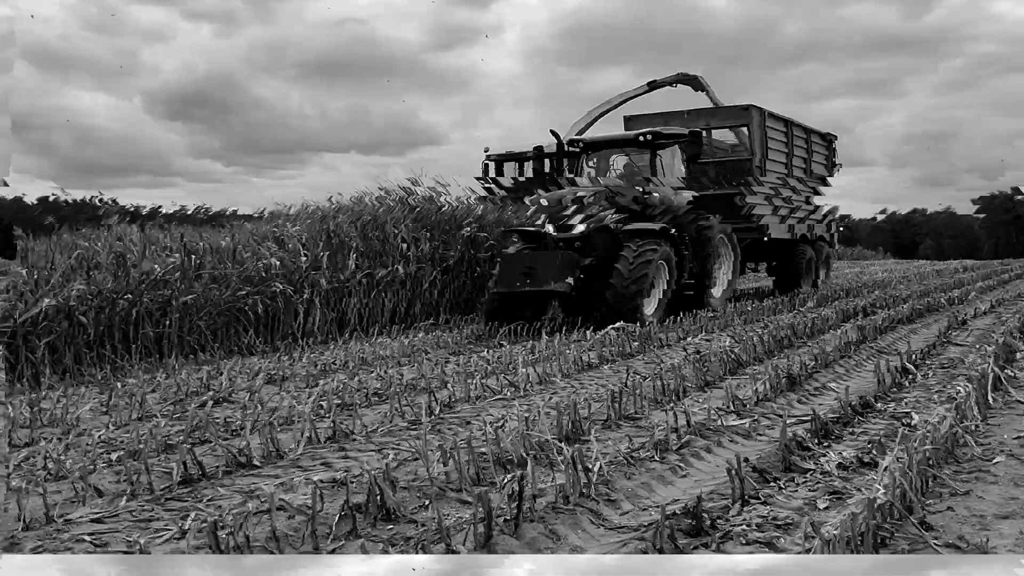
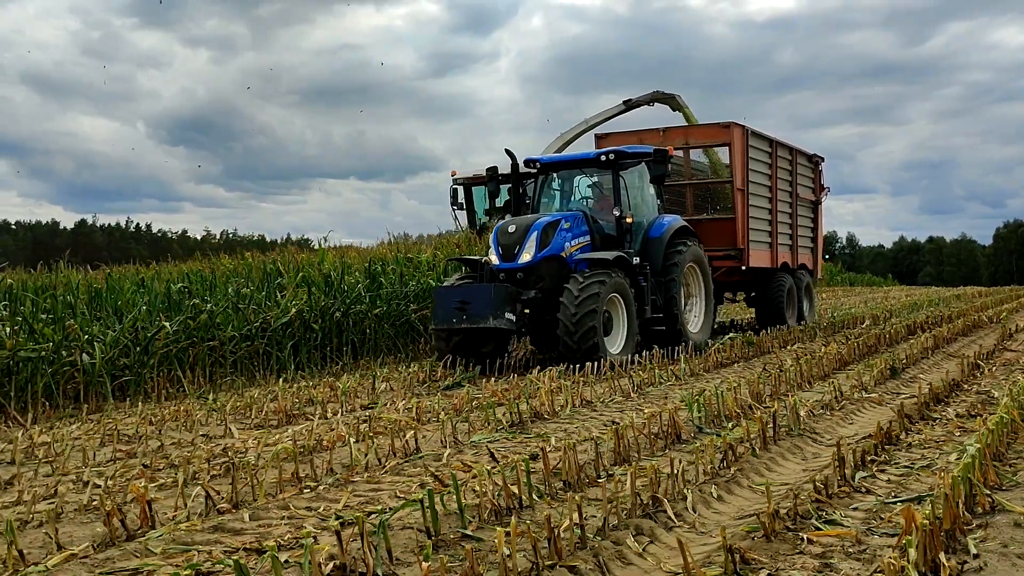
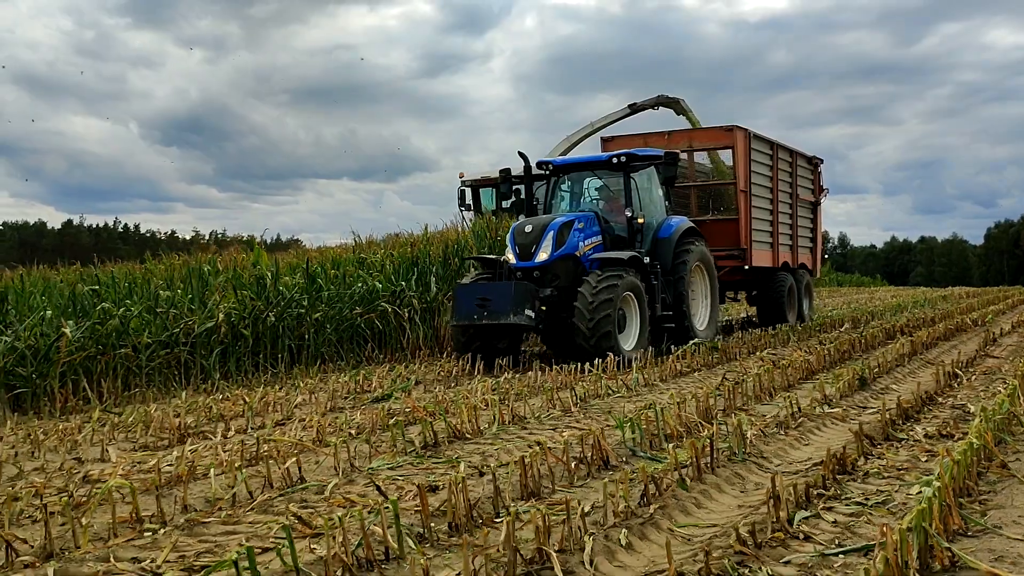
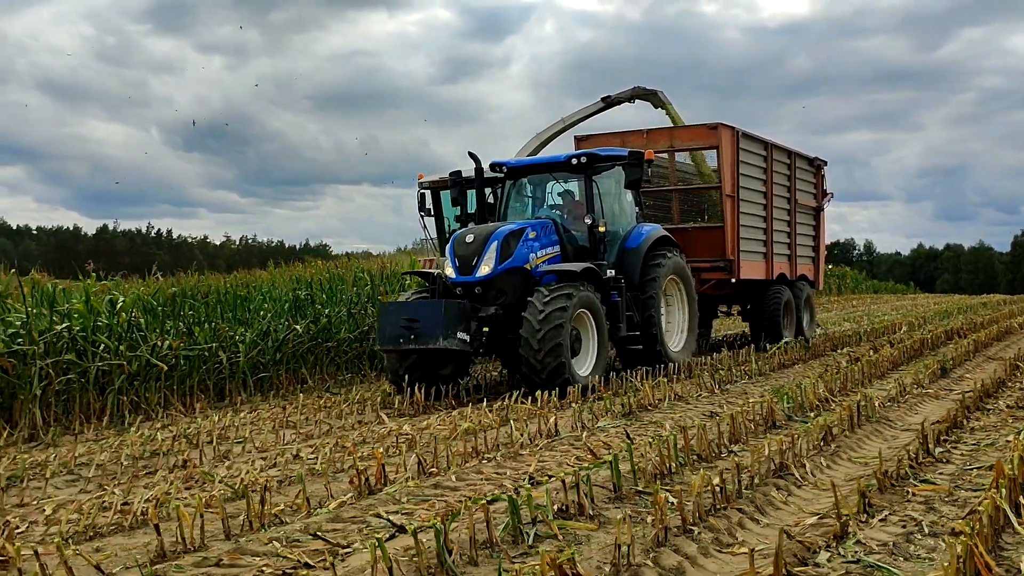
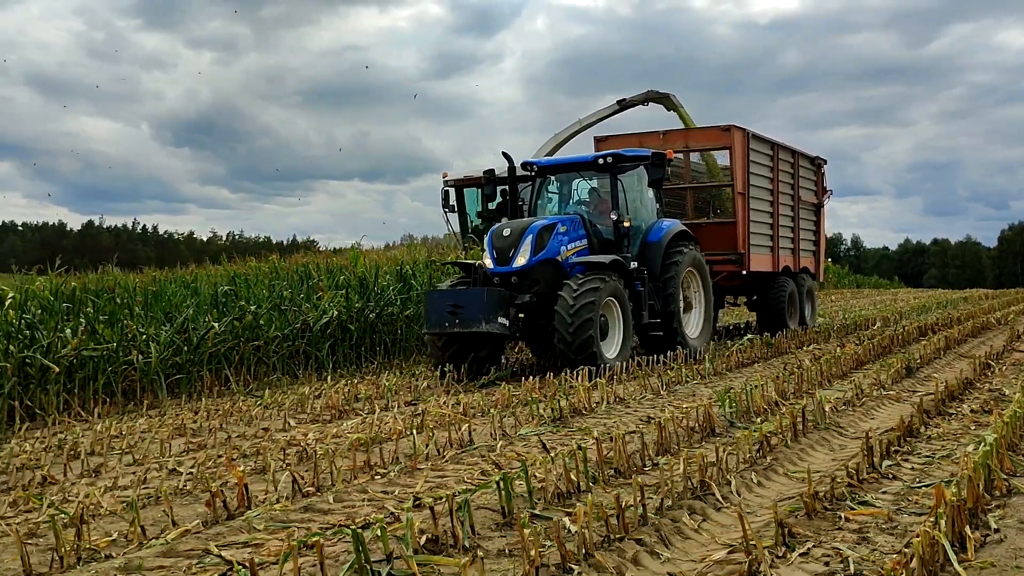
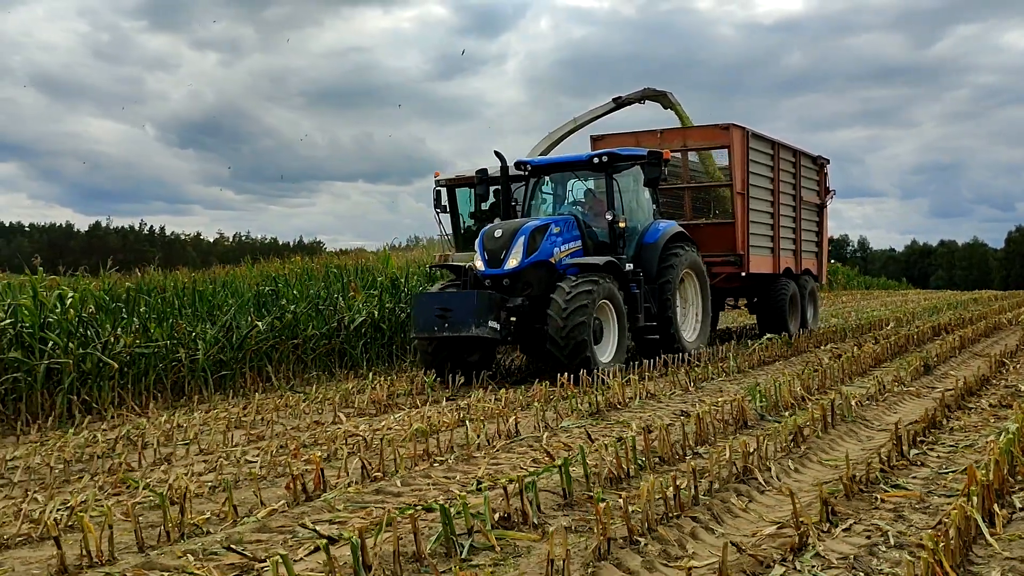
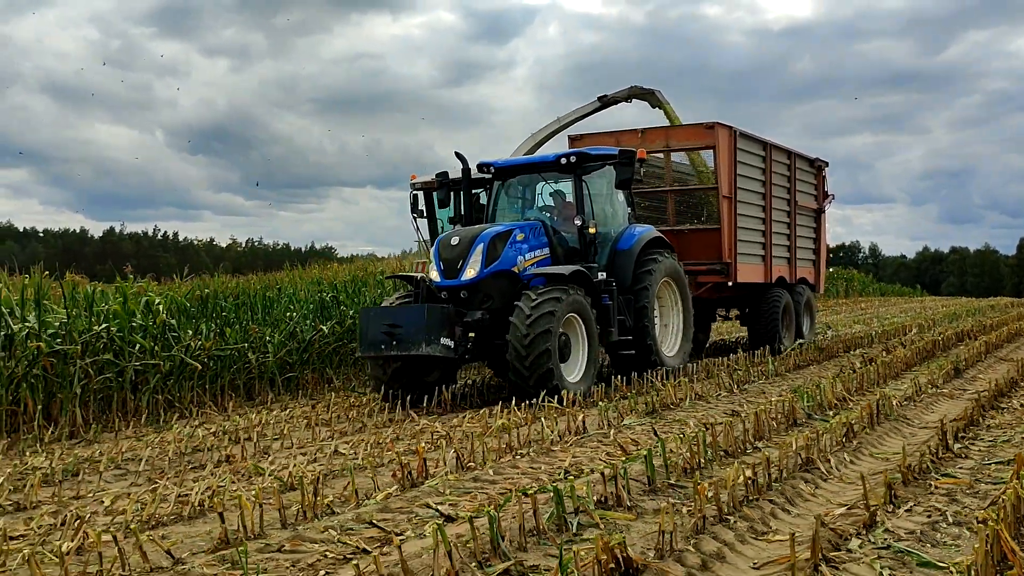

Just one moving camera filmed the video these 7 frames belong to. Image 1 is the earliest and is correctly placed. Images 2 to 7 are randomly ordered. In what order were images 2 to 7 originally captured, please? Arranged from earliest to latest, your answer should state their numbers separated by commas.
3, 2, 5, 6, 4, 7
